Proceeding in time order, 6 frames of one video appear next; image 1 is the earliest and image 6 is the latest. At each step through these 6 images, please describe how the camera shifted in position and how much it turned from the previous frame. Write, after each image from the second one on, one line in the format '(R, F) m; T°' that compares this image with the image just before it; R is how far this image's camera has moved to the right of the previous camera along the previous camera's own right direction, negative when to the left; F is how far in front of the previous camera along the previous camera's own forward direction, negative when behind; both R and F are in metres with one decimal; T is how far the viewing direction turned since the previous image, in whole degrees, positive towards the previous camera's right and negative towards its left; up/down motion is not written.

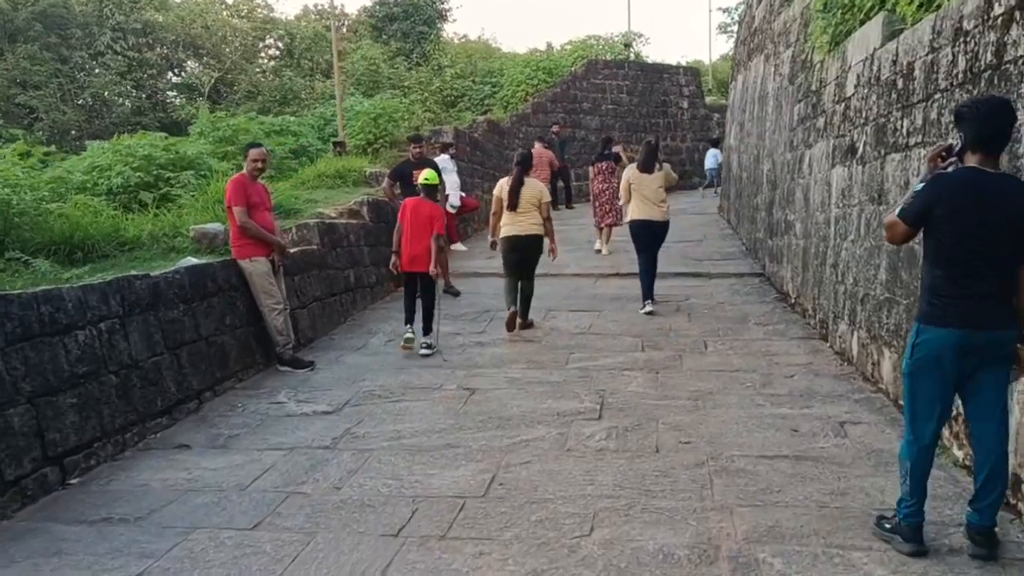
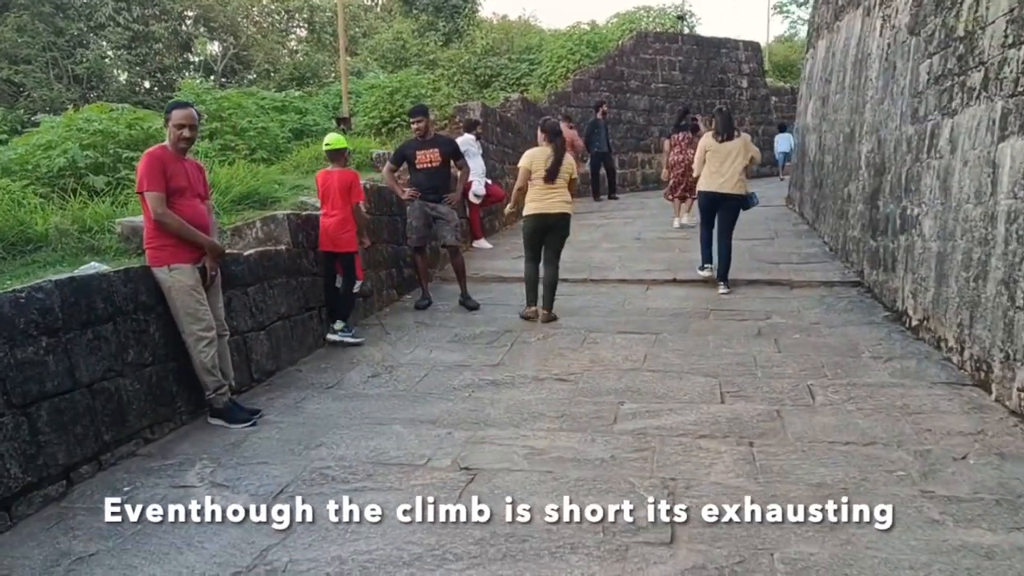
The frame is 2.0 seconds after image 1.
(+0.1, +1.9) m; -3°
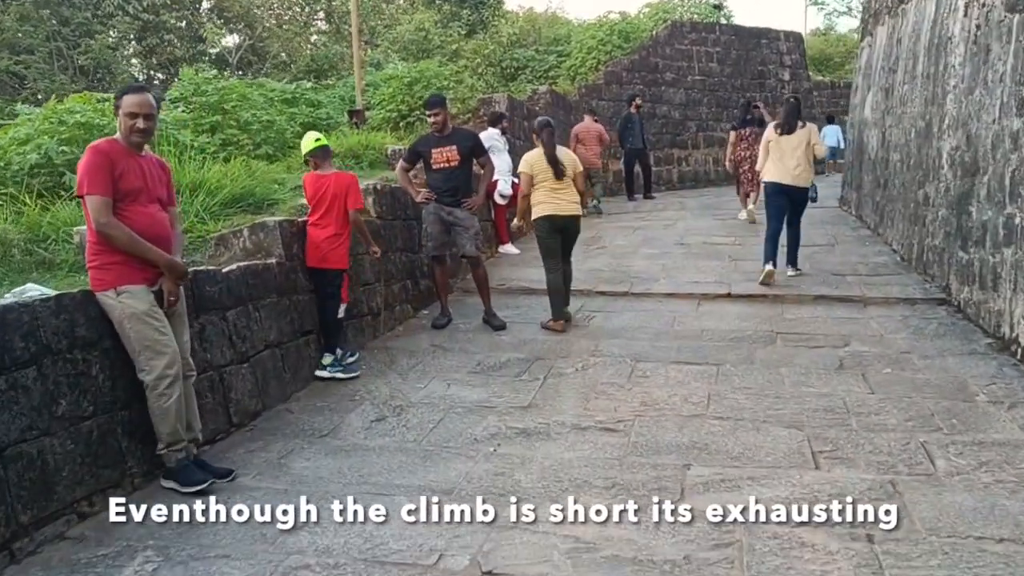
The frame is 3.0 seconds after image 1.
(-0.1, +1.0) m; -2°
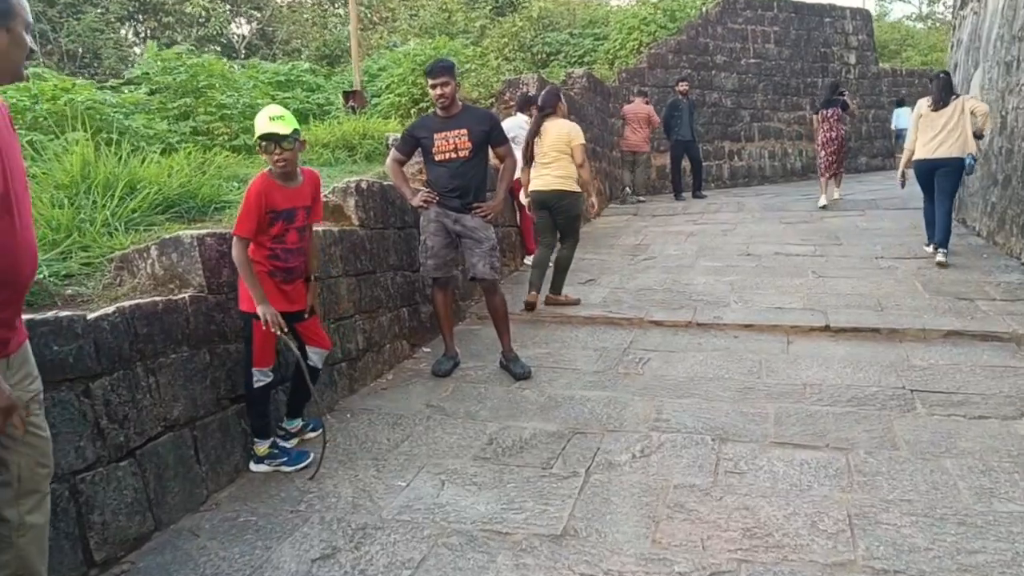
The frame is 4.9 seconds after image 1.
(0.0, +1.7) m; -2°
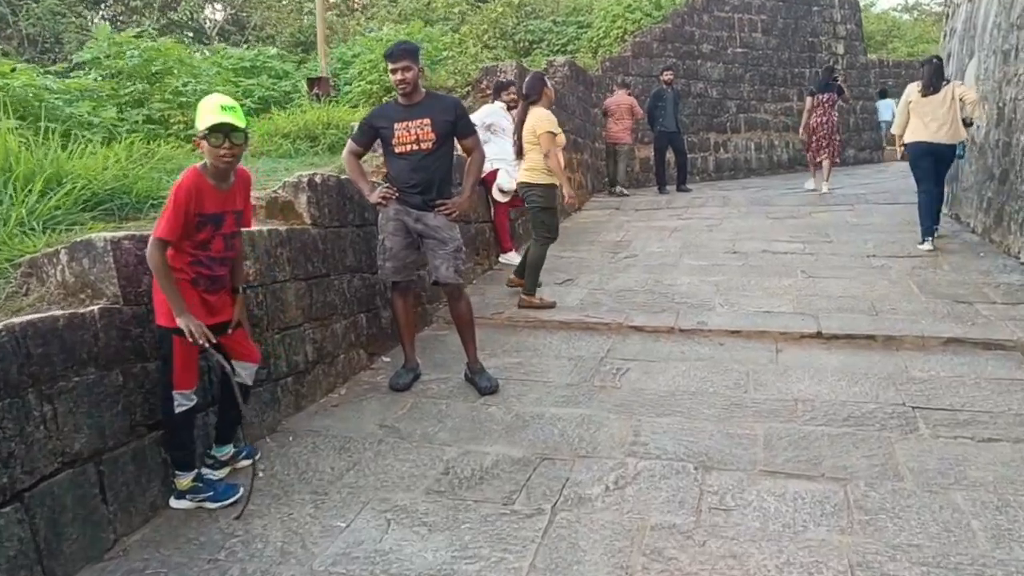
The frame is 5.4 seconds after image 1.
(+0.1, +0.4) m; +1°
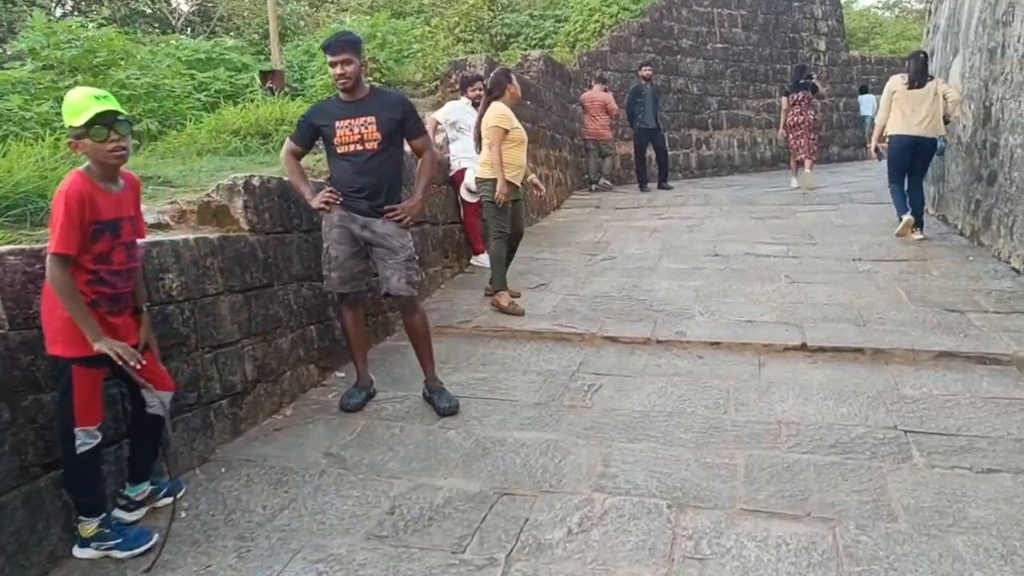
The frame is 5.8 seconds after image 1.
(+0.1, +0.3) m; +1°
